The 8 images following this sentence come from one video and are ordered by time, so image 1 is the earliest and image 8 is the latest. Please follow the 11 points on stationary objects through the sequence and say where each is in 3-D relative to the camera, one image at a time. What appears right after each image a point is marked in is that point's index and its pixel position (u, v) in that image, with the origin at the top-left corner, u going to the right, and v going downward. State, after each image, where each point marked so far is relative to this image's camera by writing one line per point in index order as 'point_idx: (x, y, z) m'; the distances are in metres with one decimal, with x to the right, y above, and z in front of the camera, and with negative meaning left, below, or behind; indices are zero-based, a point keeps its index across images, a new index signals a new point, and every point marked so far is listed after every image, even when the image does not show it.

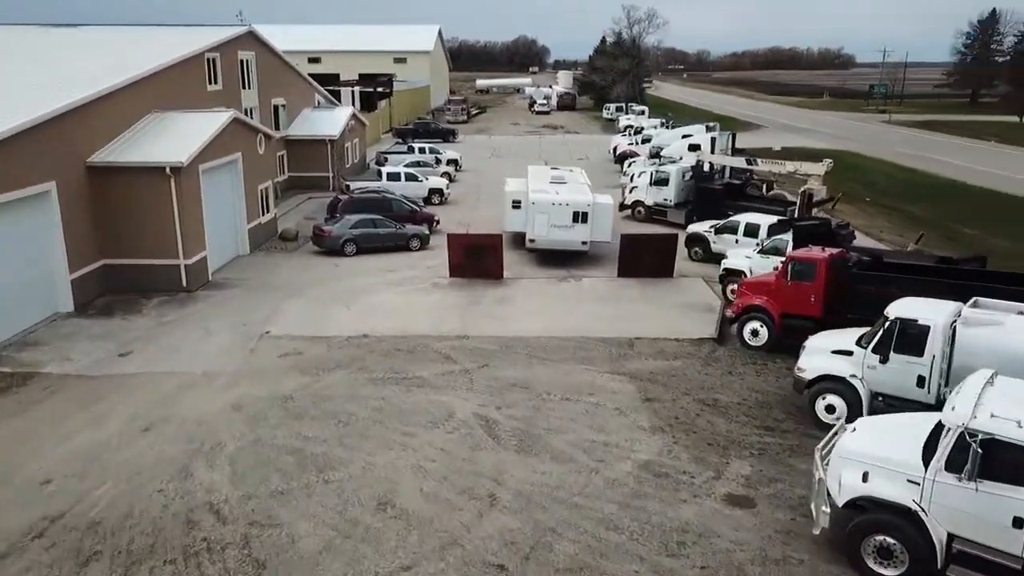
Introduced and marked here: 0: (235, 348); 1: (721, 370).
0: (-5.5, -1.2, +16.0) m
1: (+3.8, -1.5, +14.7) m
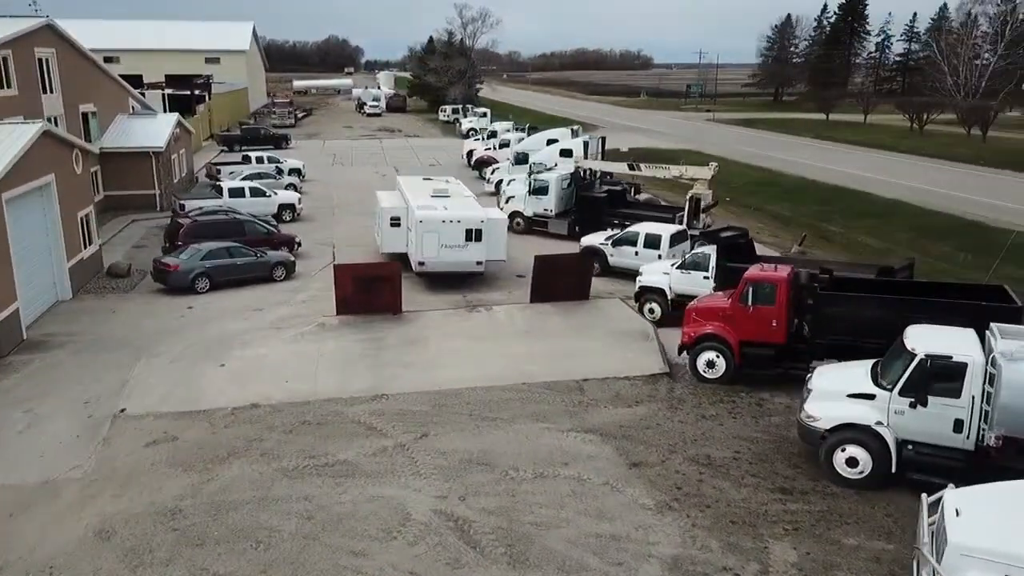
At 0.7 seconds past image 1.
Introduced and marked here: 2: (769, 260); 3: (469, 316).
0: (-6.5, -2.3, +12.1) m
1: (+2.9, -2.0, +12.8) m
2: (+6.1, +0.6, +19.0) m
3: (-0.9, -0.6, +17.7) m
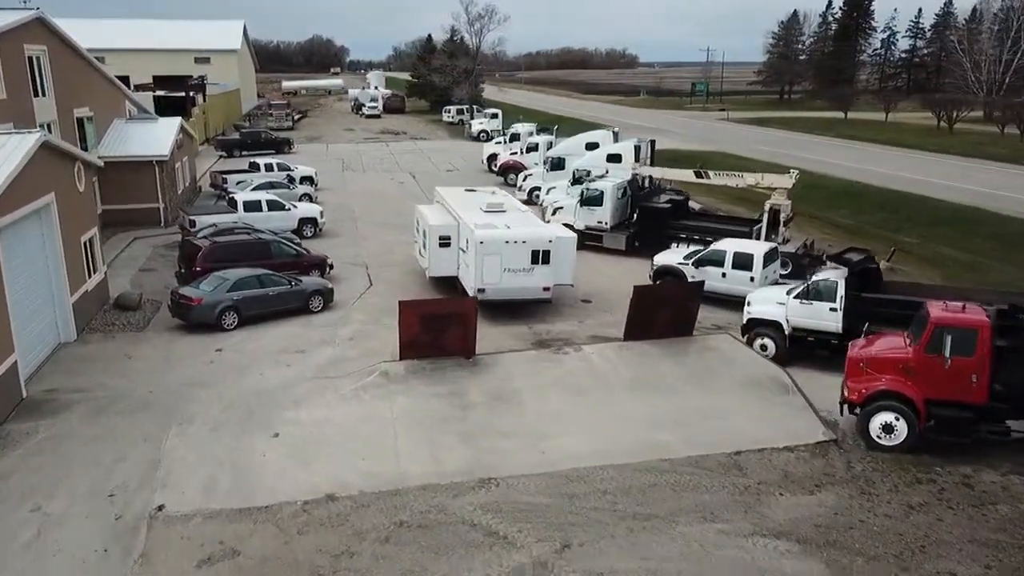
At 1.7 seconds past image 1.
0: (-4.6, -3.0, +9.1) m
1: (+4.8, -2.7, +10.0) m
2: (+7.9, 0.0, +16.2) m
3: (+0.9, -1.3, +14.8) m
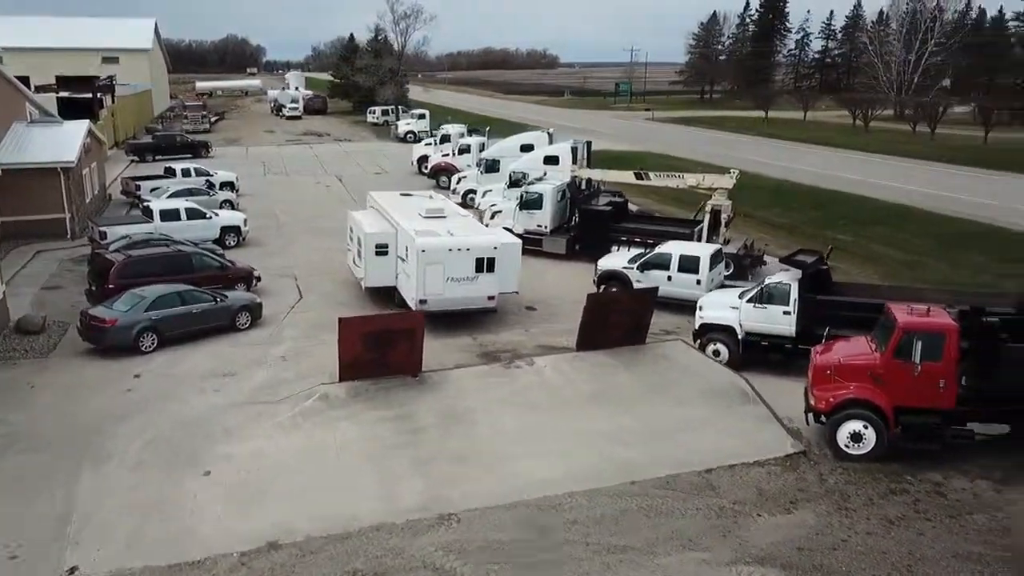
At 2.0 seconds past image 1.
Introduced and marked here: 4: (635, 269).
0: (-4.9, -3.3, +7.9) m
1: (+4.4, -2.8, +9.6) m
2: (+6.8, 0.0, +16.0) m
3: (0.0, -1.5, +14.1) m
4: (+3.1, +0.5, +19.8) m
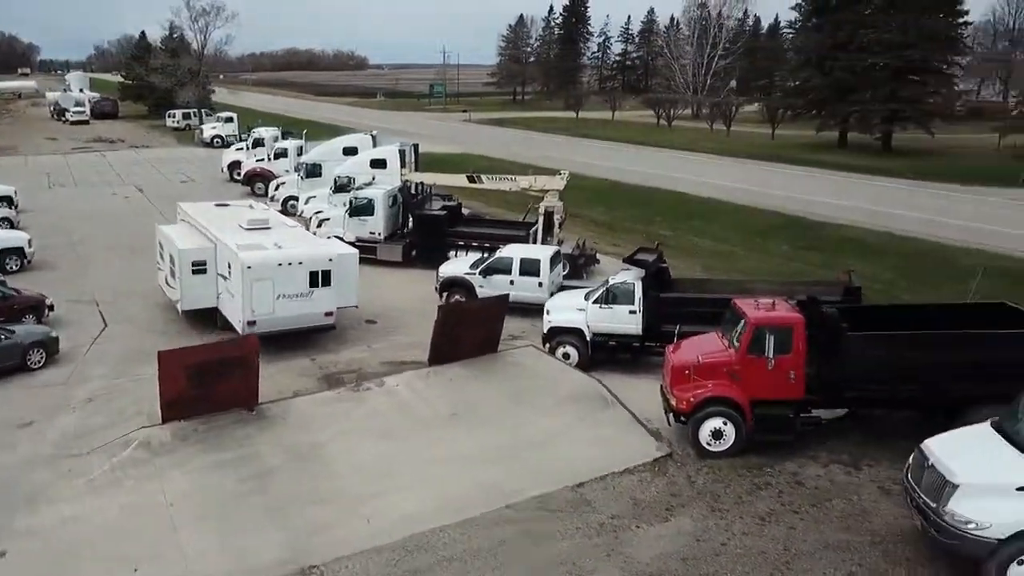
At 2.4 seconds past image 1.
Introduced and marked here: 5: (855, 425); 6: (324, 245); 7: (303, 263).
0: (-5.7, -3.8, +5.9) m
1: (+2.8, -2.8, +9.6) m
2: (+3.6, +0.1, +16.4) m
3: (-2.5, -1.8, +13.0) m
4: (-0.8, +0.3, +19.3) m
5: (+5.2, -2.1, +12.1) m
6: (-4.0, +0.9, +17.1) m
7: (-4.3, +0.5, +16.4) m
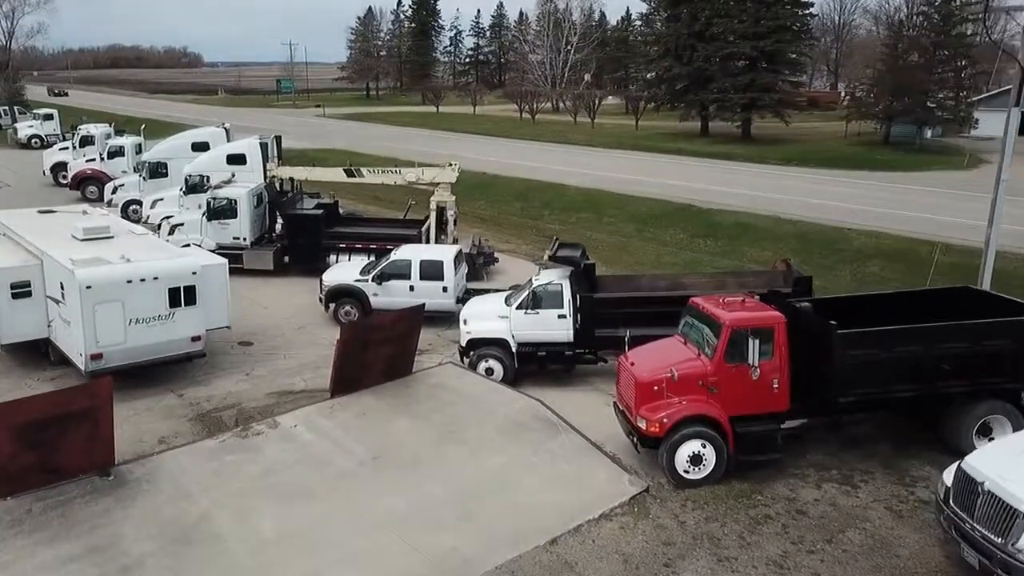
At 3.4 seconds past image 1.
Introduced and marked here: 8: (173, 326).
0: (-5.2, -4.2, +2.8) m
1: (+2.5, -2.8, +8.0) m
2: (+1.9, +0.1, +14.8) m
3: (-3.4, -2.0, +10.4) m
4: (-3.0, +0.1, +16.8) m
5: (+4.3, -1.9, +10.8) m
6: (-5.7, +0.6, +14.0) m
7: (-5.8, +0.1, +13.3) m
8: (-5.8, -0.7, +13.6) m
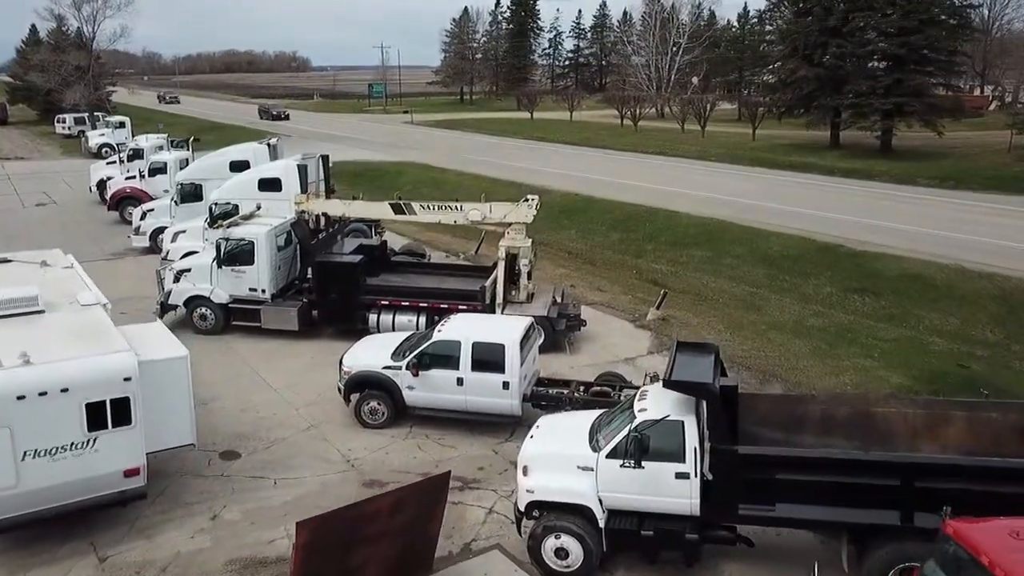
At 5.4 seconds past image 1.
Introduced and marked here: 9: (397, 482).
0: (-5.7, -5.5, -1.6) m
1: (+2.7, -4.2, +2.6) m
2: (+3.0, -1.4, +9.4) m
3: (-2.8, -3.4, +5.7) m
4: (-1.6, -1.3, +12.0) m
5: (+4.8, -3.5, +5.1) m
6: (-4.7, -0.7, +9.6) m
7: (-4.9, -1.1, +8.9) m
8: (-4.8, -2.0, +9.2) m
9: (-1.6, -2.7, +11.1) m
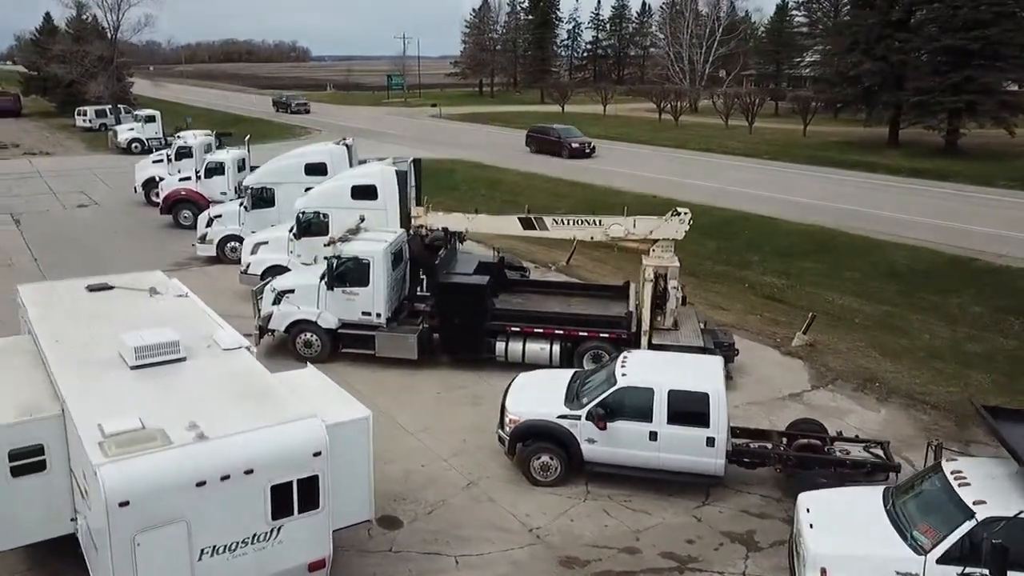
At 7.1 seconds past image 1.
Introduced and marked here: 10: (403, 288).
0: (-3.0, -6.1, -3.3) m
1: (+5.3, -4.8, +0.9) m
2: (+5.6, -1.9, +7.7) m
3: (-0.2, -3.9, +3.9) m
4: (+1.0, -1.7, +10.3) m
5: (+7.5, -4.1, +3.5) m
6: (-2.1, -1.2, +7.8) m
7: (-2.3, -1.7, +7.1) m
8: (-2.2, -2.5, +7.5) m
9: (+1.0, -3.2, +9.3) m
10: (-2.0, -0.1, +15.1) m
